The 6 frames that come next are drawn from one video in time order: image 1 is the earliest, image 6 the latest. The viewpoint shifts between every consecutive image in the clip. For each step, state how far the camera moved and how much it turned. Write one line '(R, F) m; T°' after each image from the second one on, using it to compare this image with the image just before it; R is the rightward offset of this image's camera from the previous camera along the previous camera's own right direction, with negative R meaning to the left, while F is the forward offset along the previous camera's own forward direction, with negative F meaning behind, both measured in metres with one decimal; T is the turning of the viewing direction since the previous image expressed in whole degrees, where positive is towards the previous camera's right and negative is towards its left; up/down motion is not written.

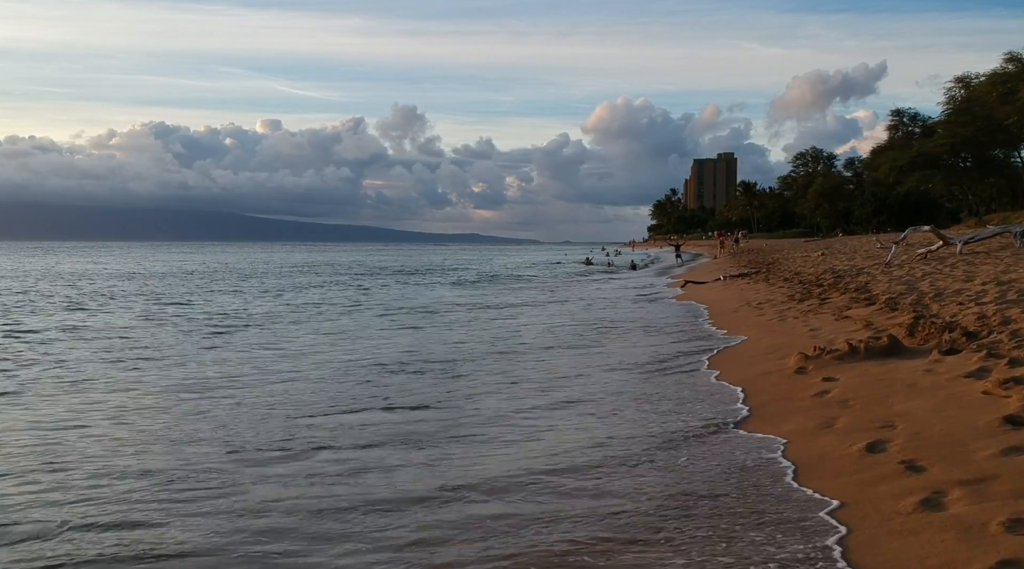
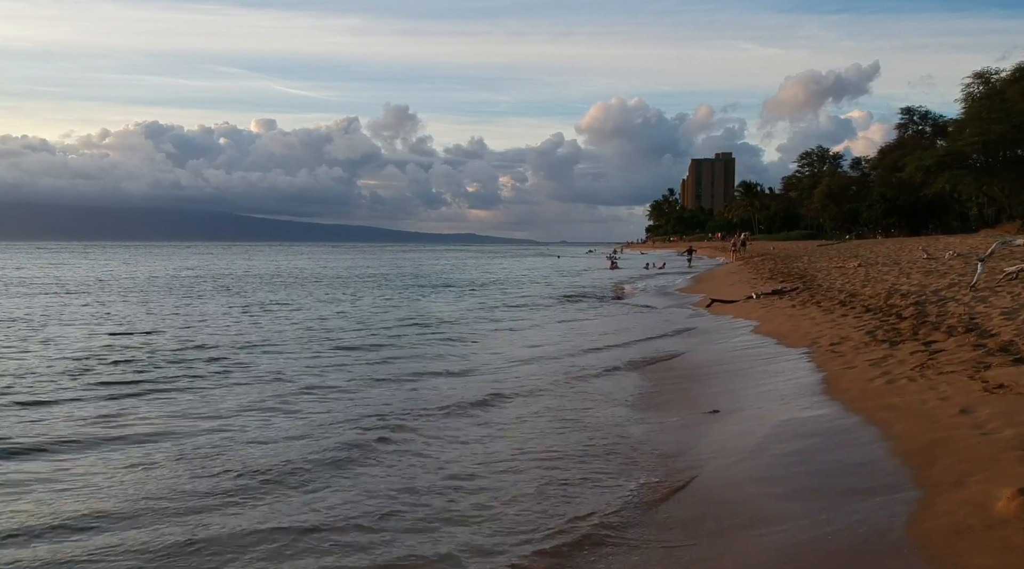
(0.0, +4.5) m; 0°
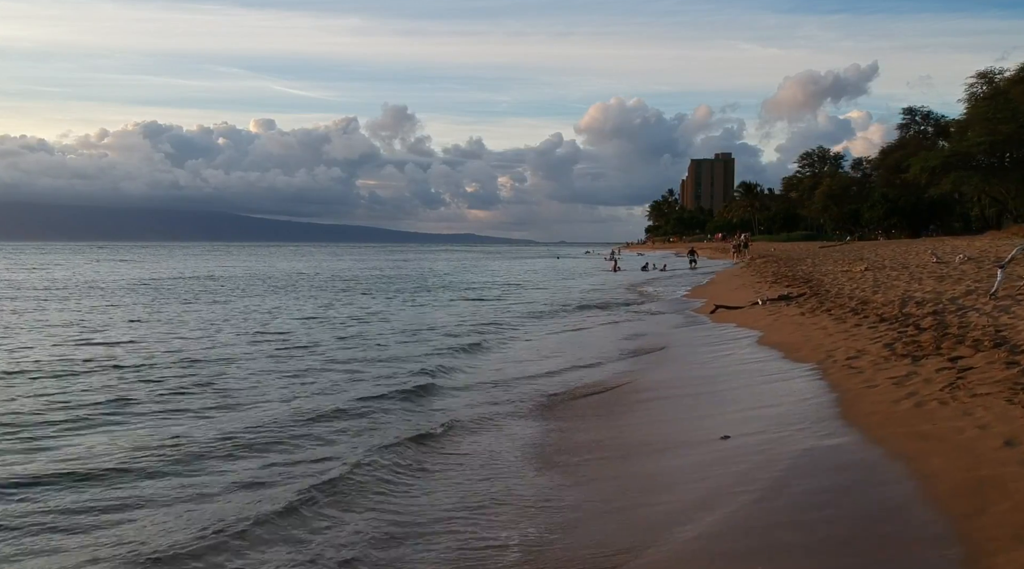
(+0.1, +0.9) m; 0°
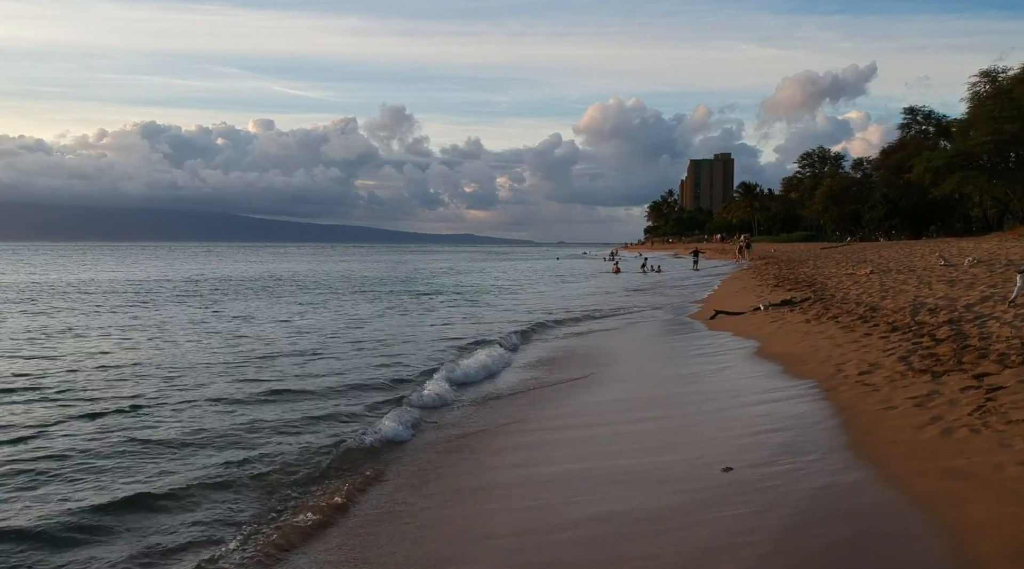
(+0.2, +1.1) m; 0°
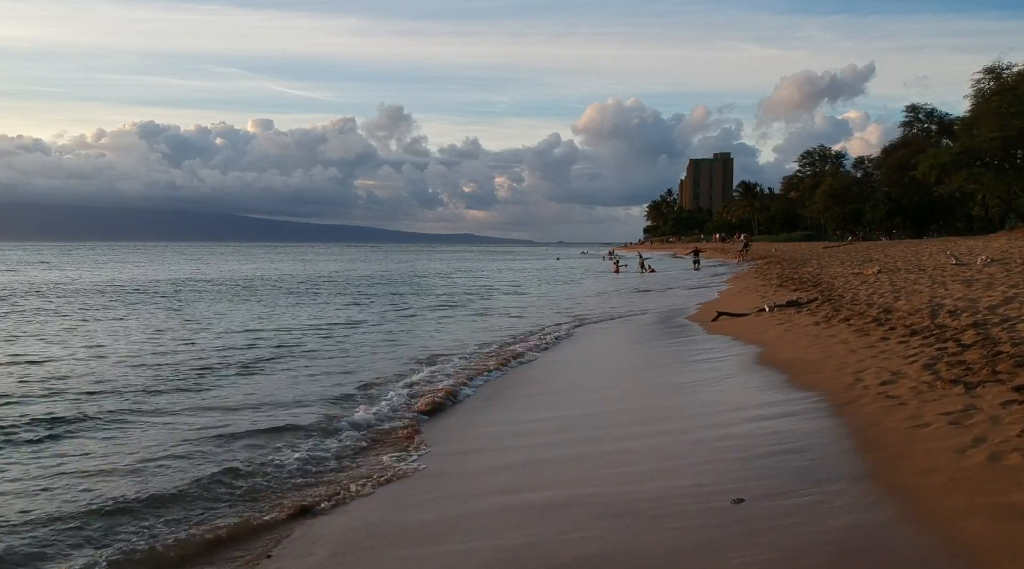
(+0.2, +1.3) m; 0°
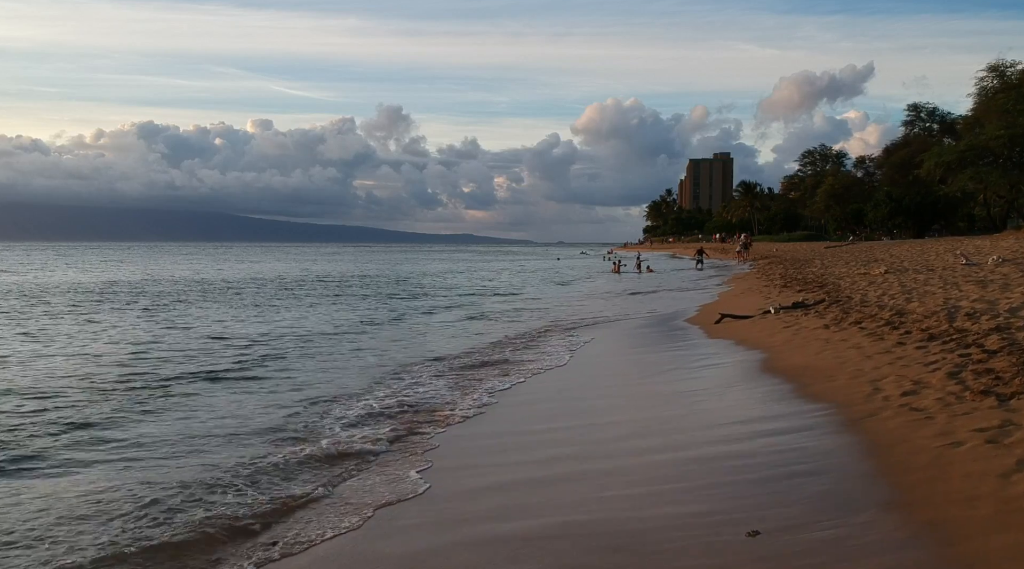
(+0.1, +0.9) m; 0°
